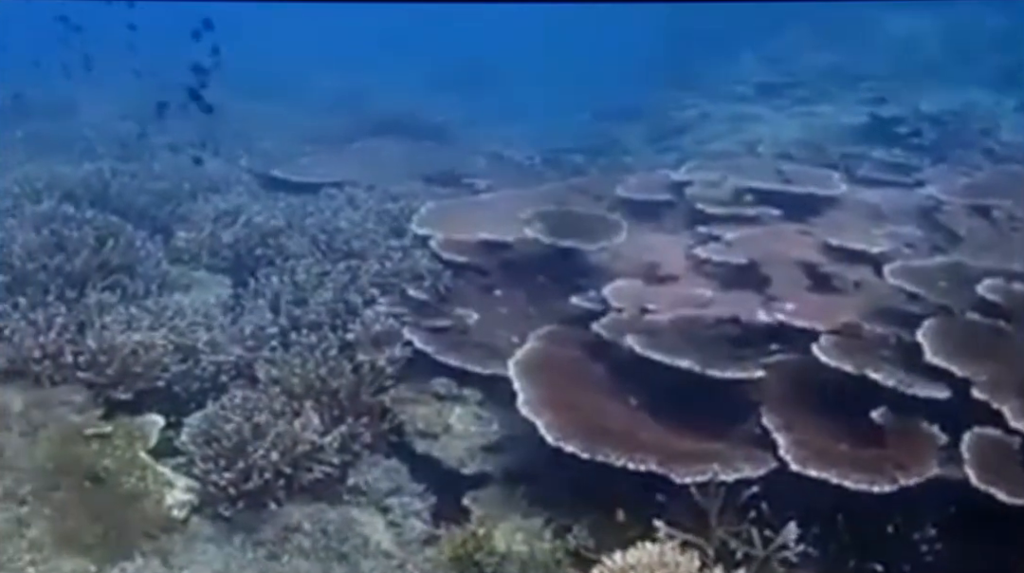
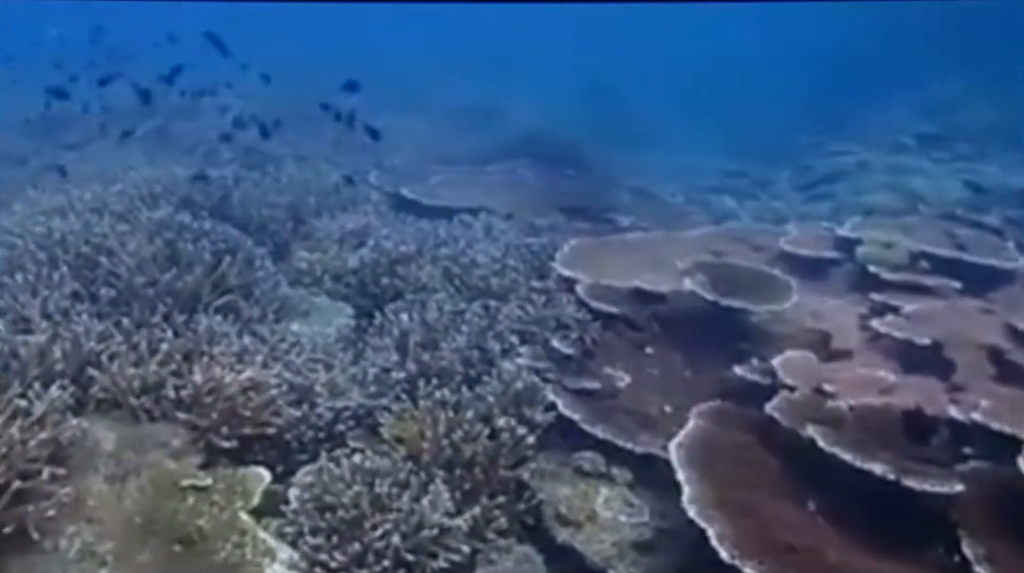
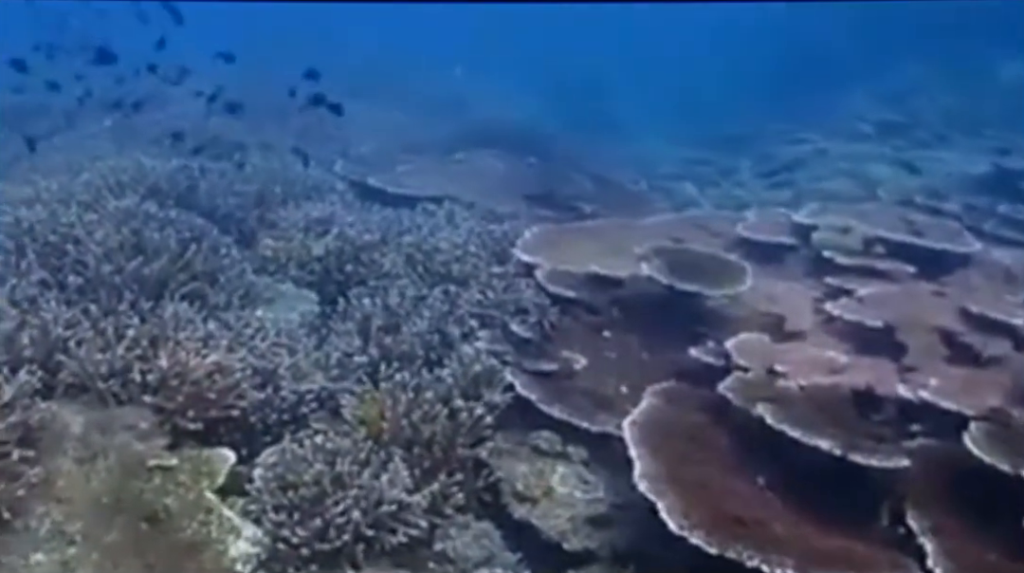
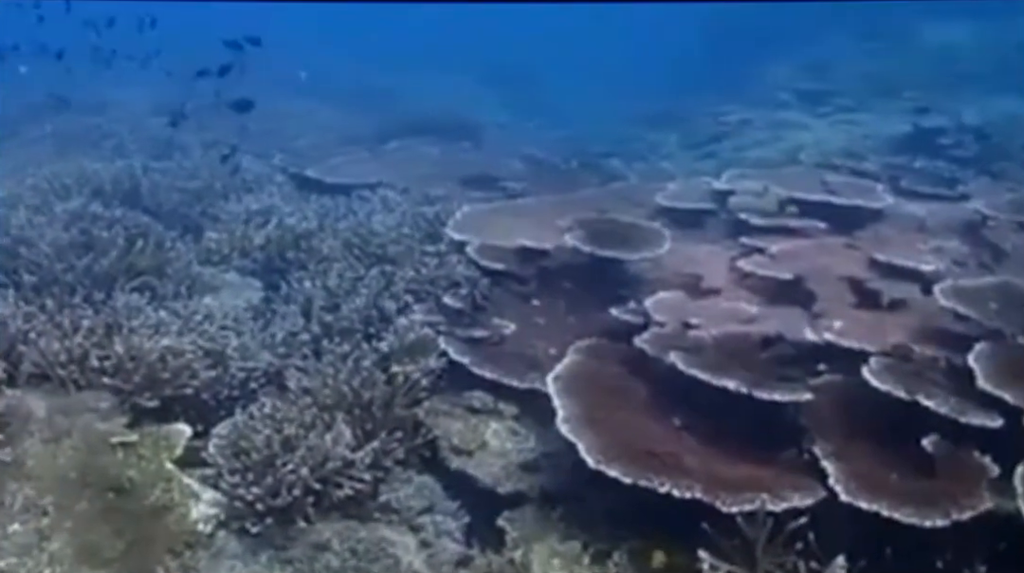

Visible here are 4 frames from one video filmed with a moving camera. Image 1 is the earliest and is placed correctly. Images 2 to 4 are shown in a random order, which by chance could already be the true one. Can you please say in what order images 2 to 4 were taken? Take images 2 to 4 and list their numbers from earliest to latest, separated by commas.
4, 3, 2
